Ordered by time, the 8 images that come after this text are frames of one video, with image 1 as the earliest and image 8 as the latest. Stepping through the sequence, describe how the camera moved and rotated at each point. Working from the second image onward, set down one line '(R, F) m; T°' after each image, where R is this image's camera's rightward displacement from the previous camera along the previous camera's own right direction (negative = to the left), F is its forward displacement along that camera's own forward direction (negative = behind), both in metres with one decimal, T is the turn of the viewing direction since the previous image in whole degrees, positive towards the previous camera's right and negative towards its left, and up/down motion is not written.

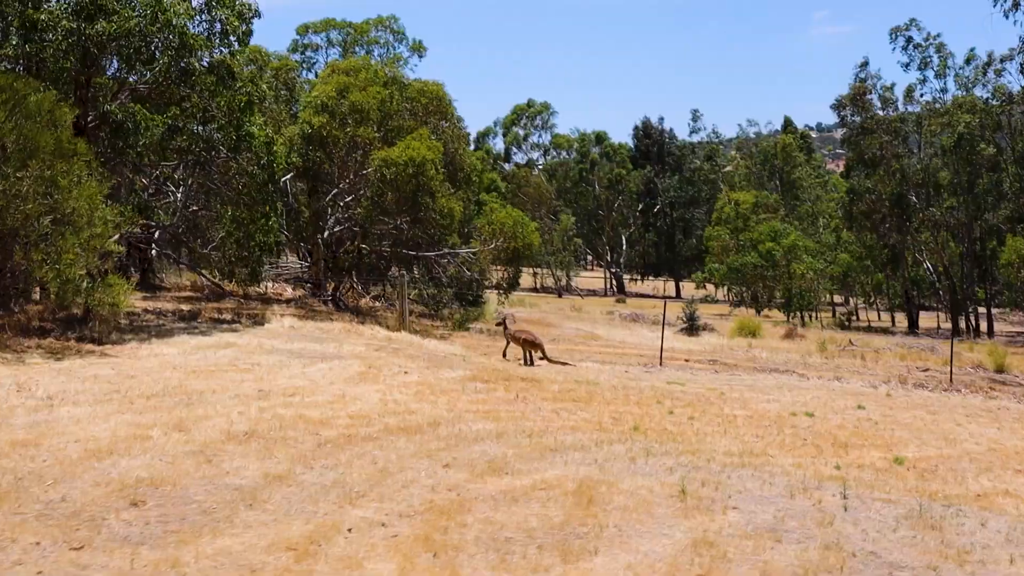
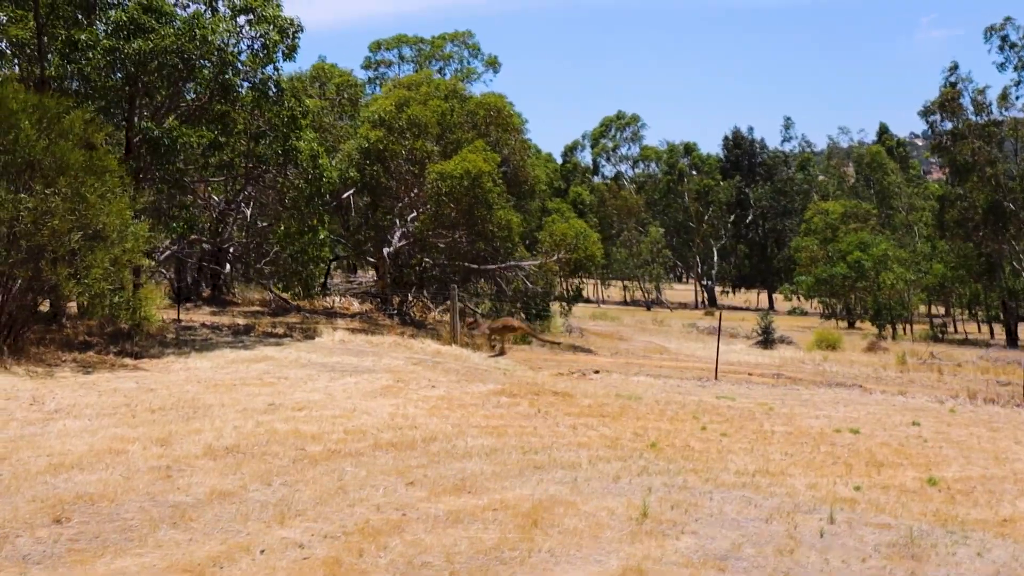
(+0.9, +0.4) m; -5°
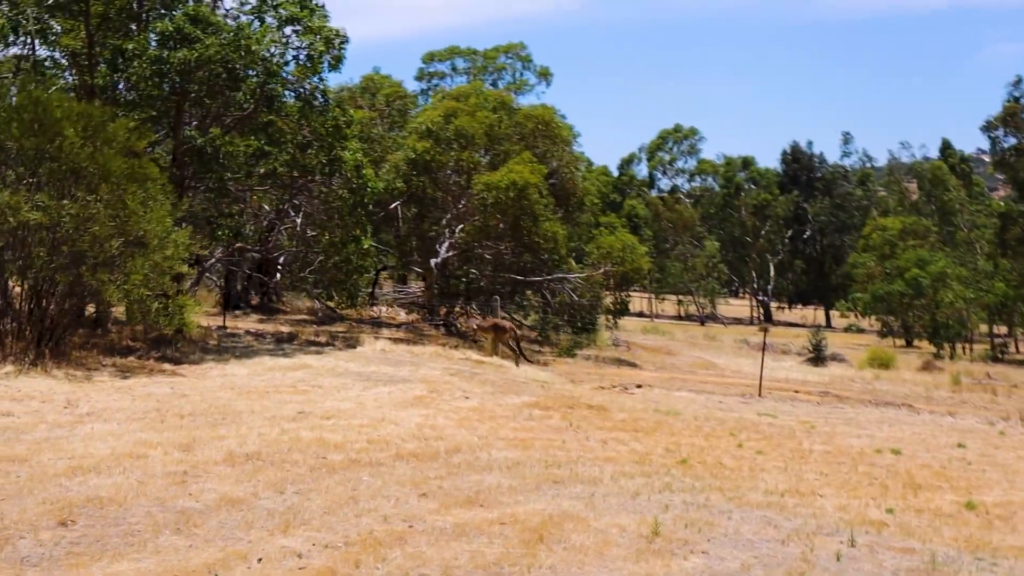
(+0.3, +0.1) m; -3°
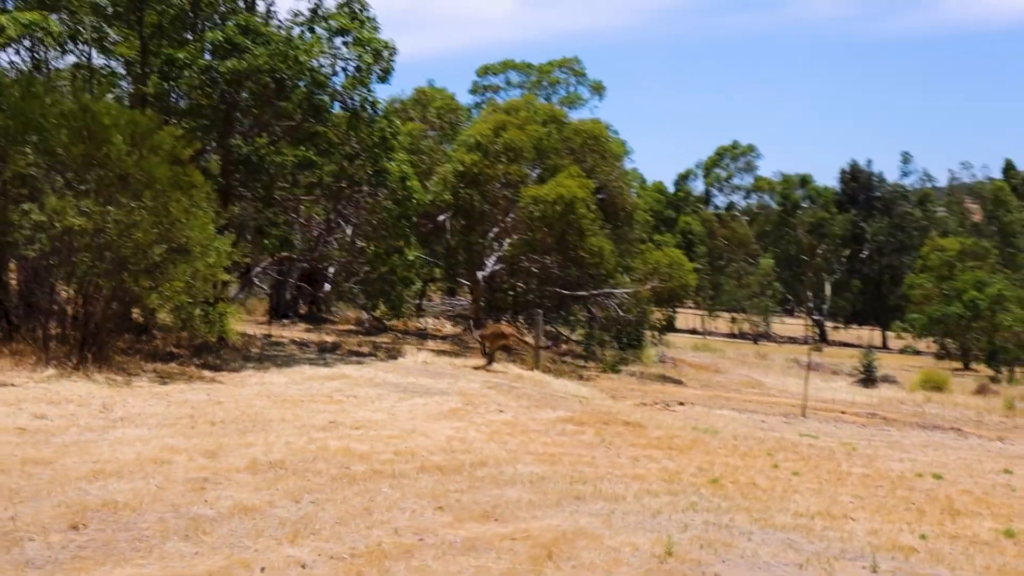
(+0.2, +0.1) m; -3°
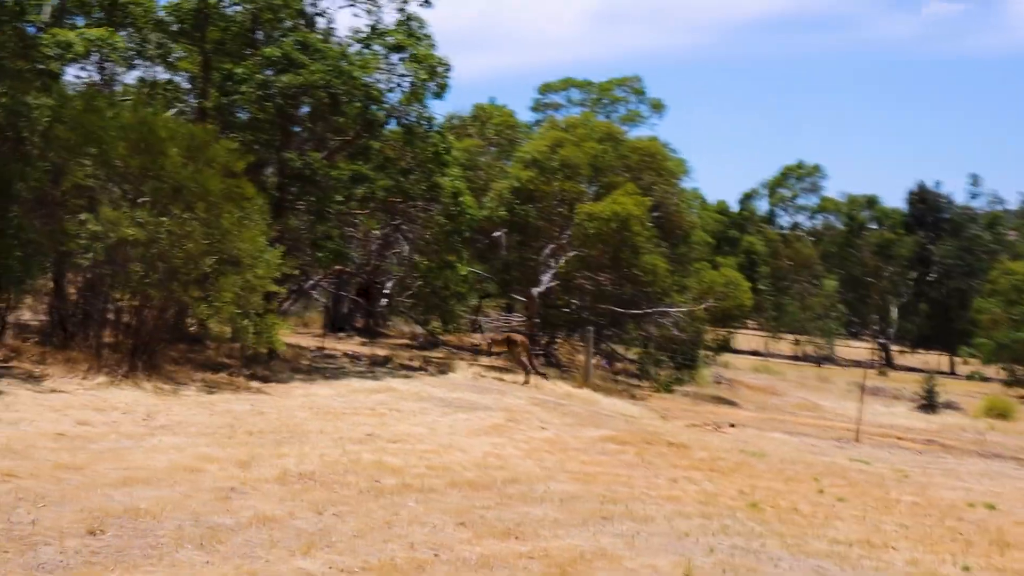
(+0.2, +0.1) m; -3°
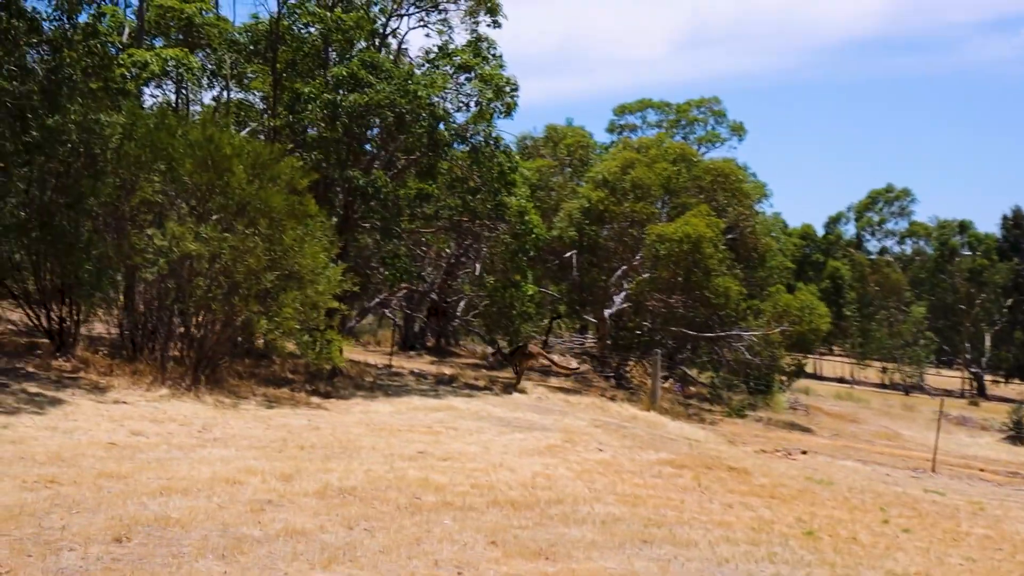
(+0.3, +0.1) m; -4°
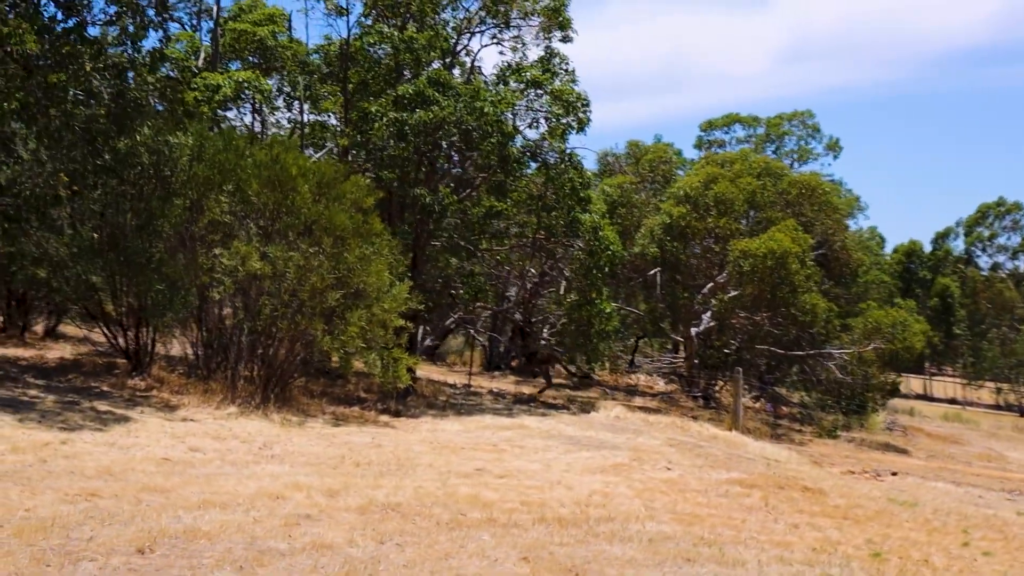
(+0.4, +0.2) m; -5°
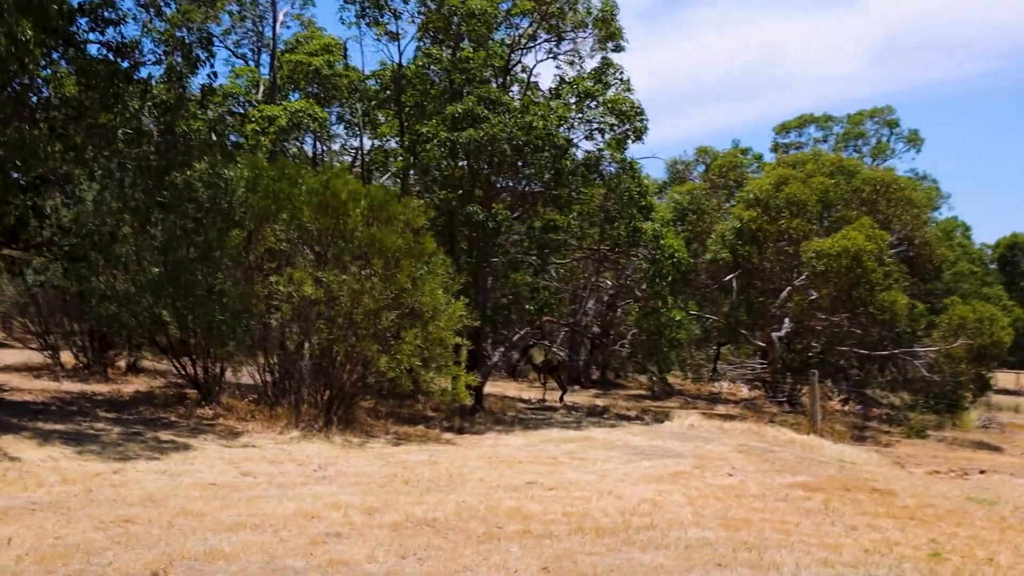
(+0.6, +0.1) m; -5°
